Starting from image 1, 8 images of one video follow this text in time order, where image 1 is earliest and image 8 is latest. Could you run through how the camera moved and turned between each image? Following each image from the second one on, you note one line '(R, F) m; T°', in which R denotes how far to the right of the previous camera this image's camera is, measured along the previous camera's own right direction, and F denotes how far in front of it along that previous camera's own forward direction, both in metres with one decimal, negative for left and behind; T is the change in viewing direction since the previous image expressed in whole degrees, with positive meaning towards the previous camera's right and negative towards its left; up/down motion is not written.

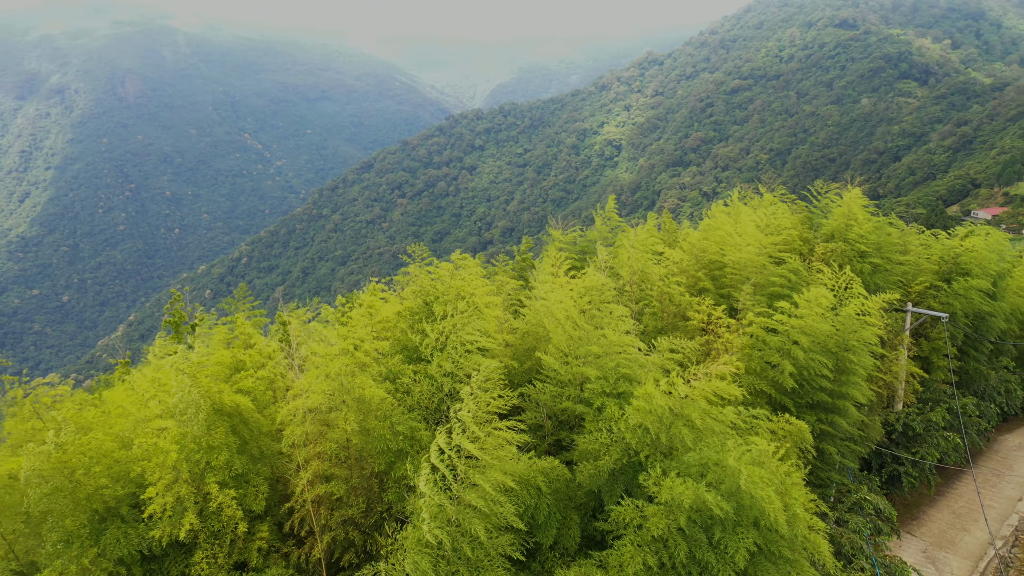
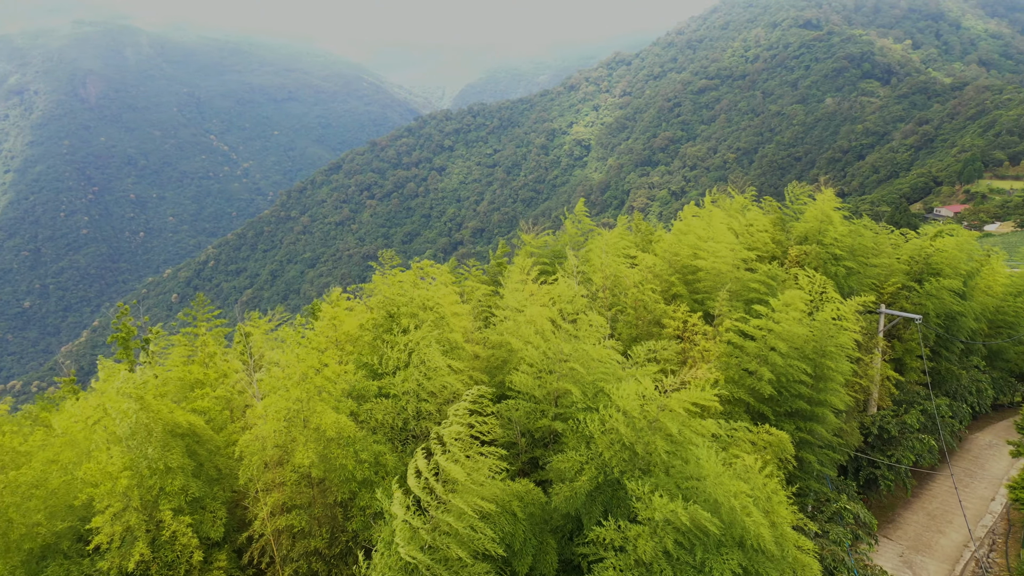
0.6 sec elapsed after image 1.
(0.0, +0.3) m; +2°
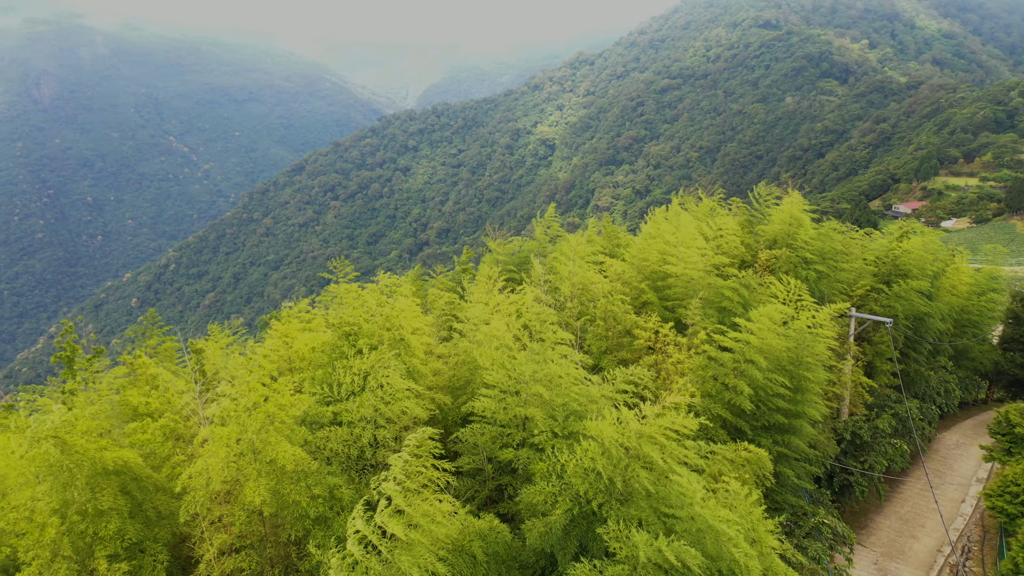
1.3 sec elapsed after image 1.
(0.0, +0.3) m; +2°
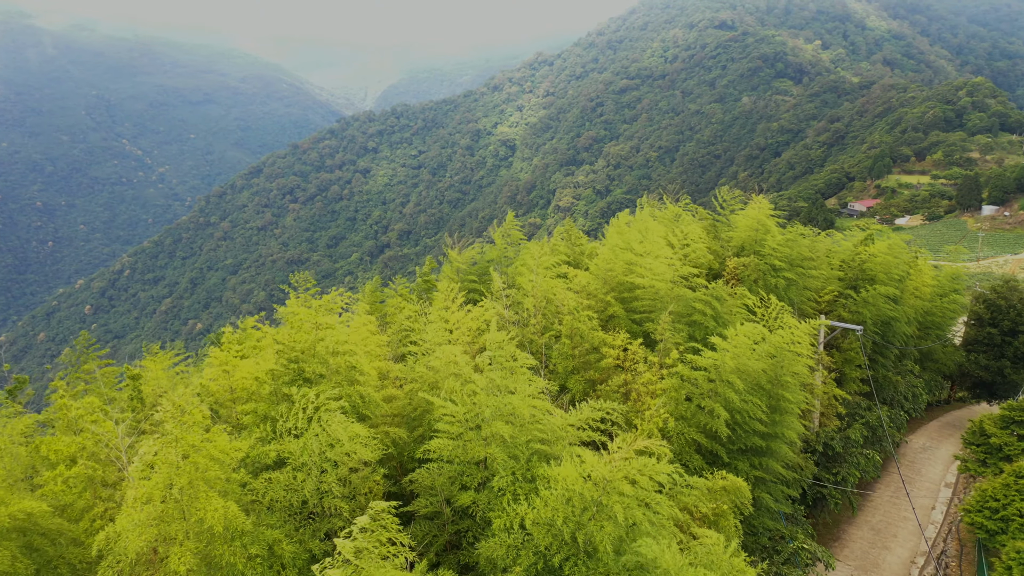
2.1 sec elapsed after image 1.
(0.0, +0.5) m; +3°
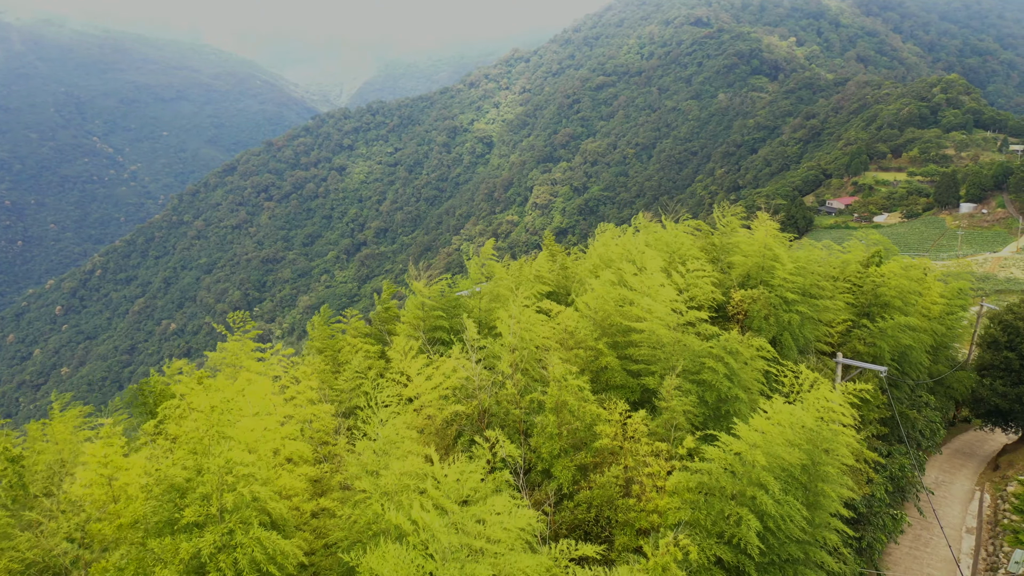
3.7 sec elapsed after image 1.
(+0.1, +1.5) m; +2°
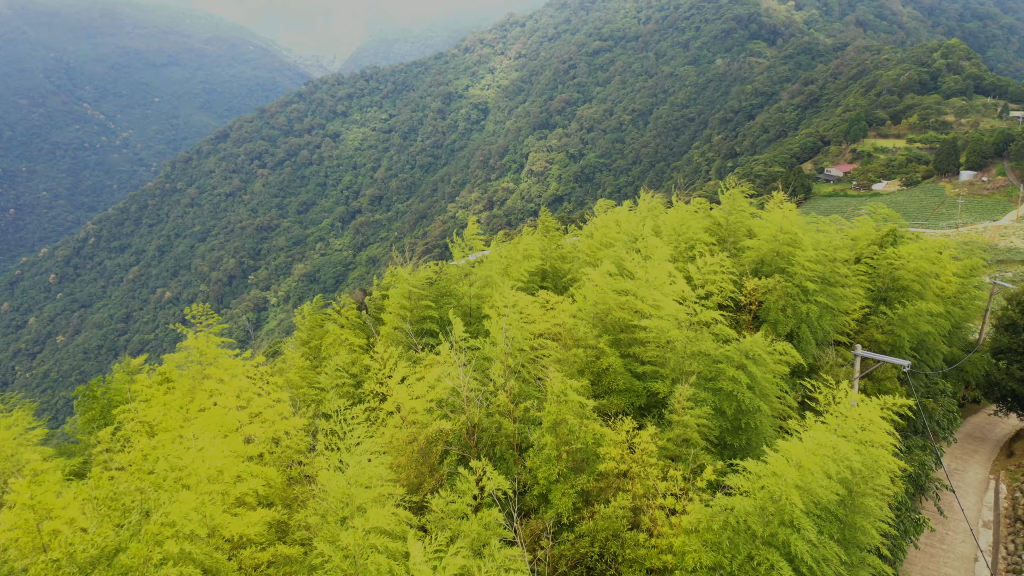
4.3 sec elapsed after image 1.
(0.0, +0.8) m; 0°
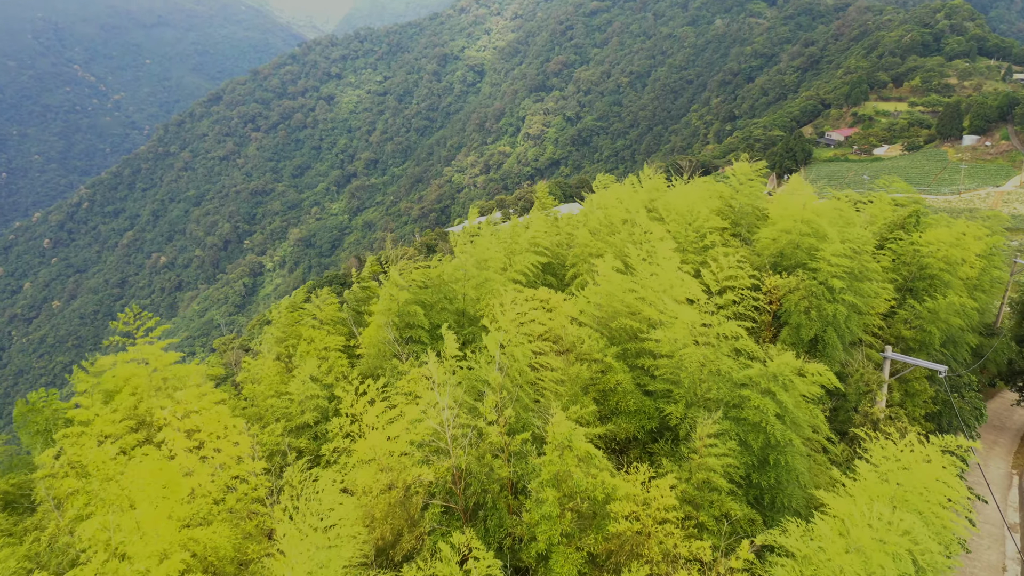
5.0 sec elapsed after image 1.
(0.0, +0.9) m; 0°
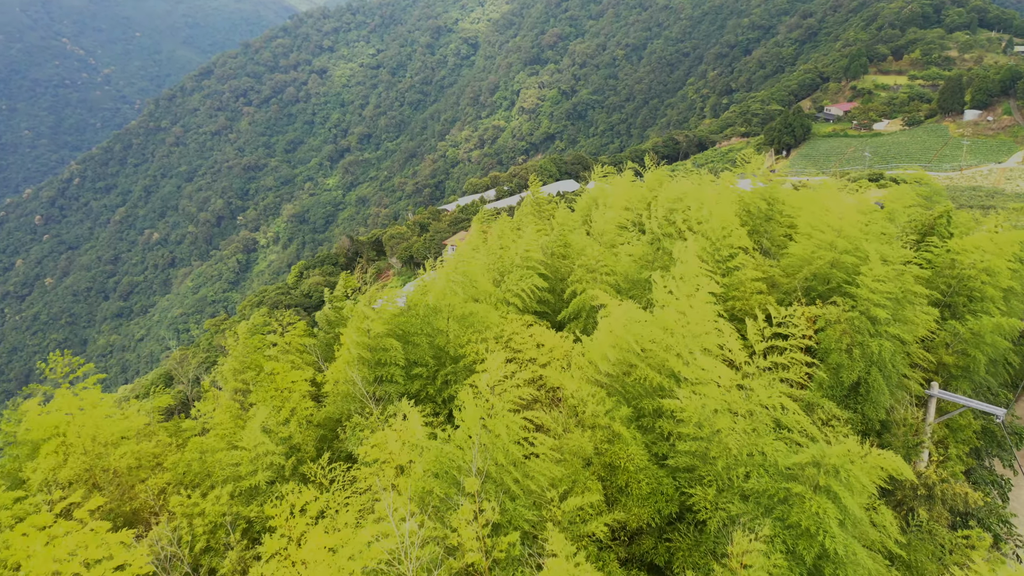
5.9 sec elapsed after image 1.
(+0.1, +1.1) m; 0°
